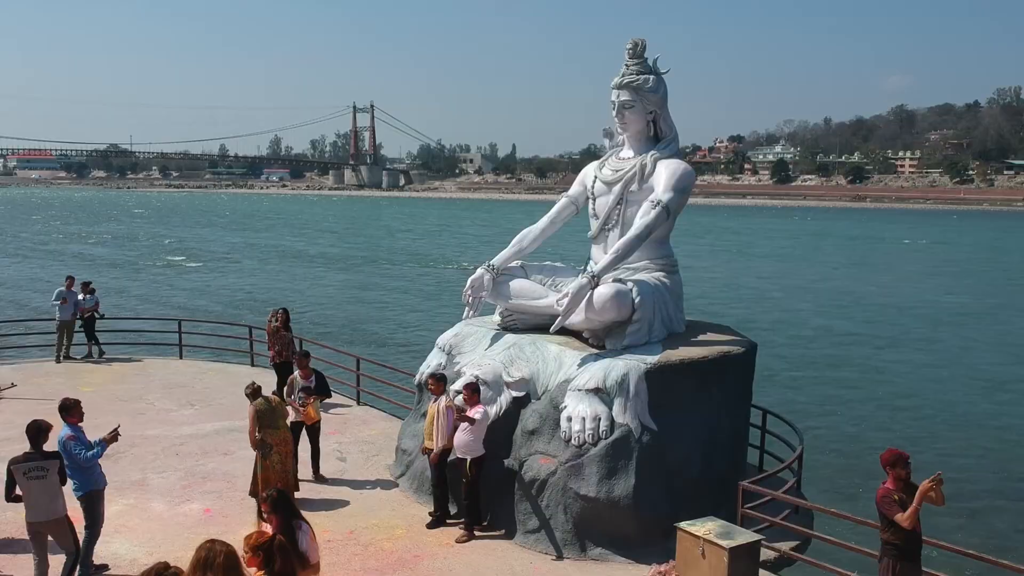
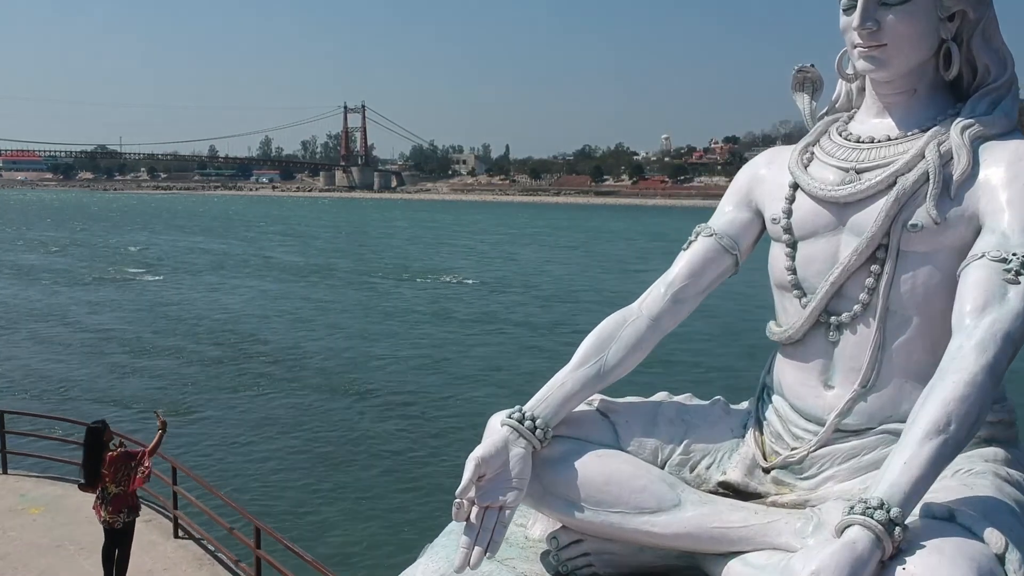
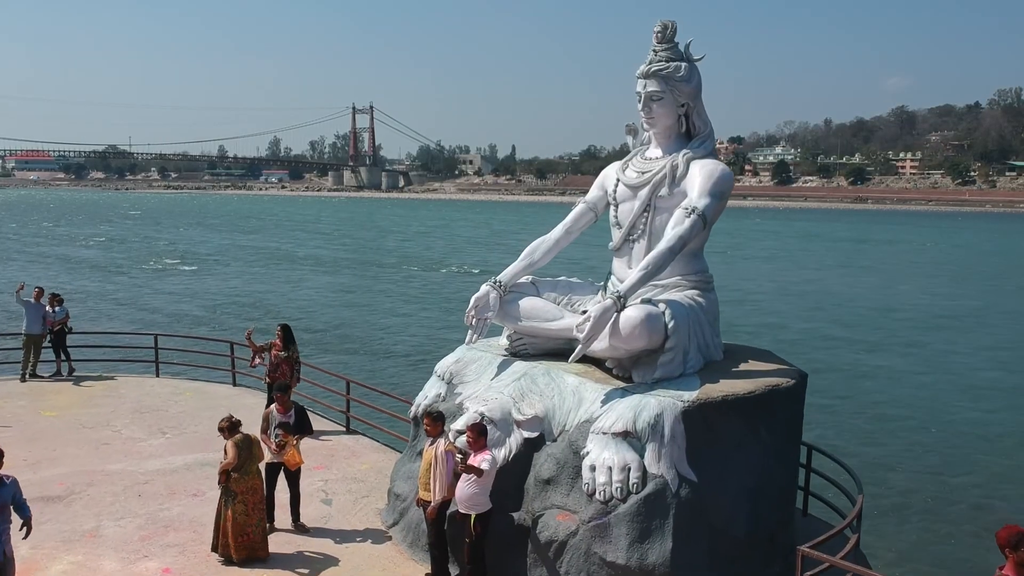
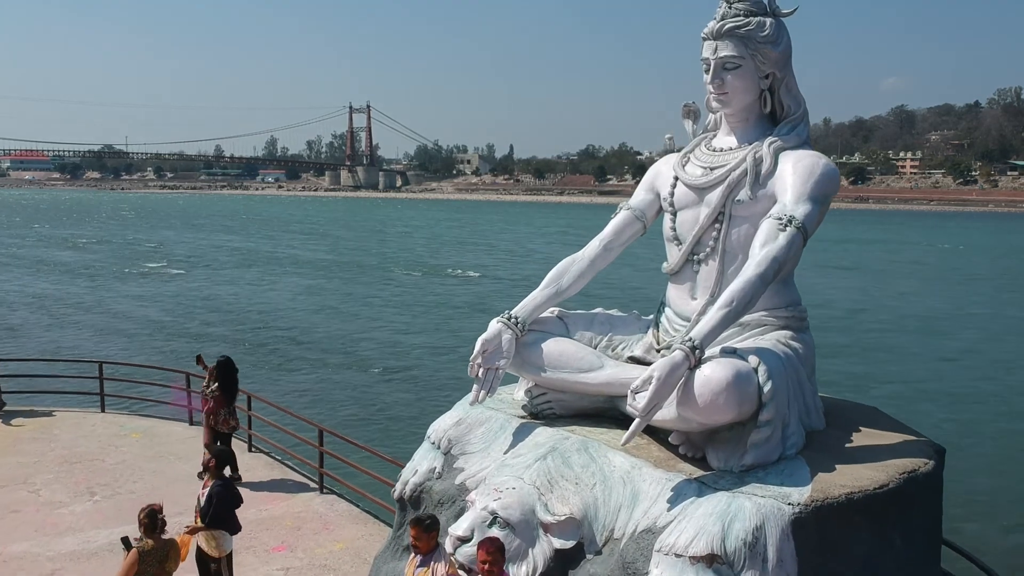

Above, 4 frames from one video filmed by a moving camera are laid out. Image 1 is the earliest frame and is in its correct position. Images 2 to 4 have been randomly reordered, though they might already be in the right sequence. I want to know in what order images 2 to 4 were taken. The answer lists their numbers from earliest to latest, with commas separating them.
3, 4, 2
